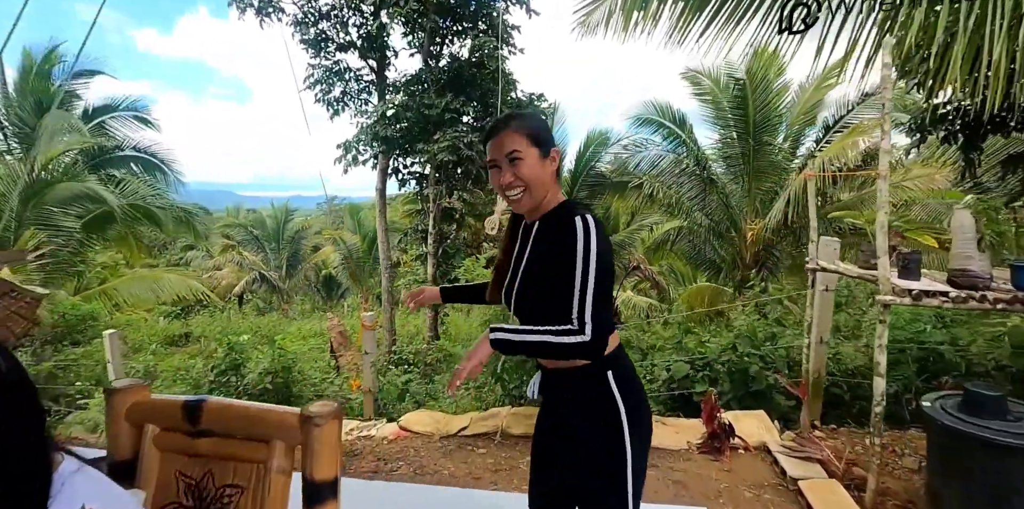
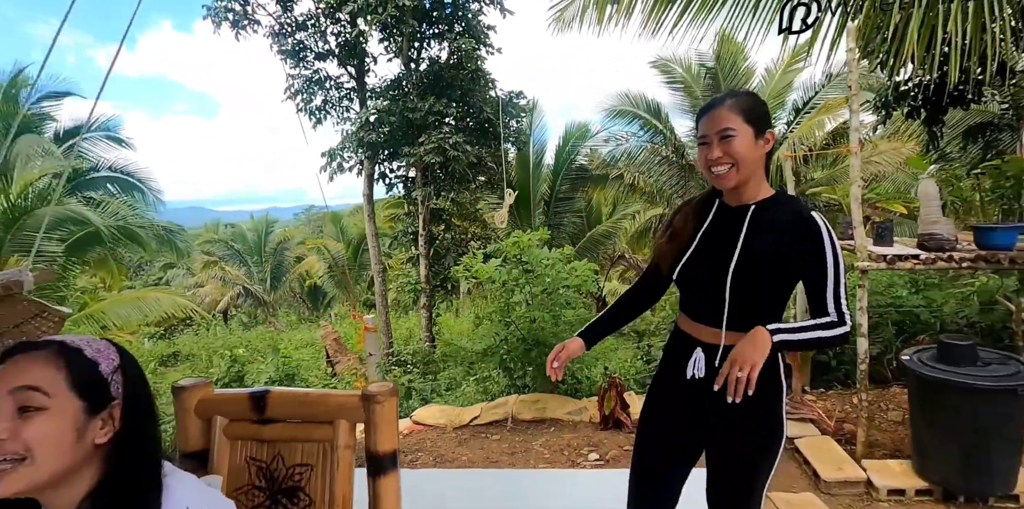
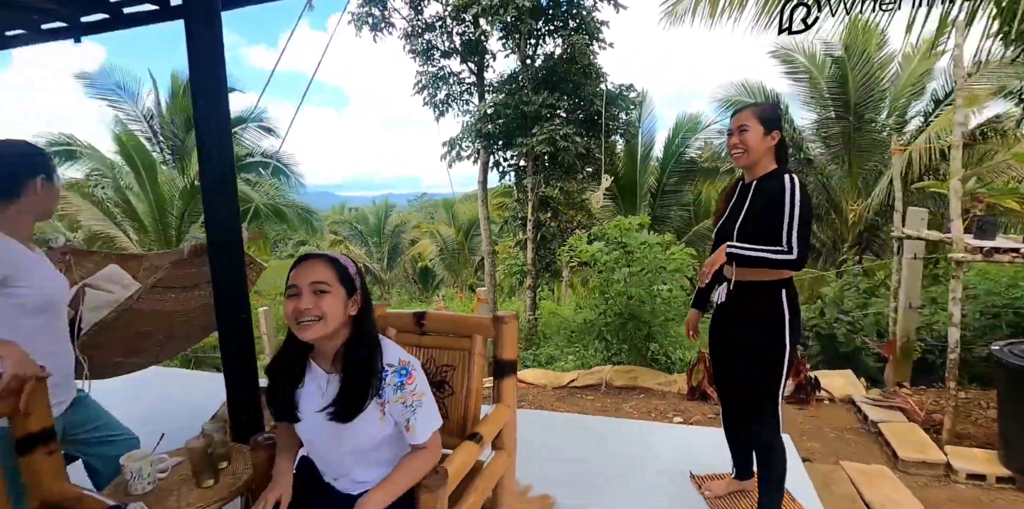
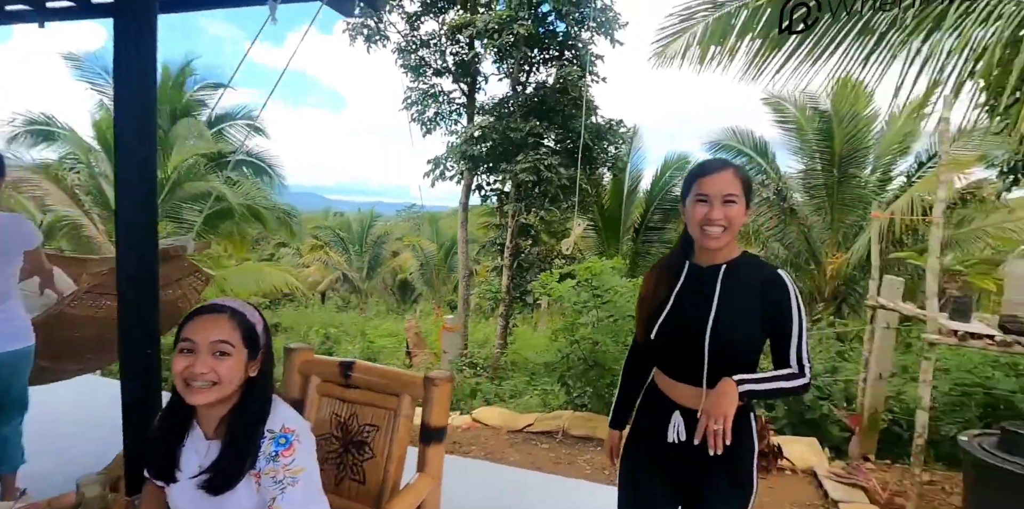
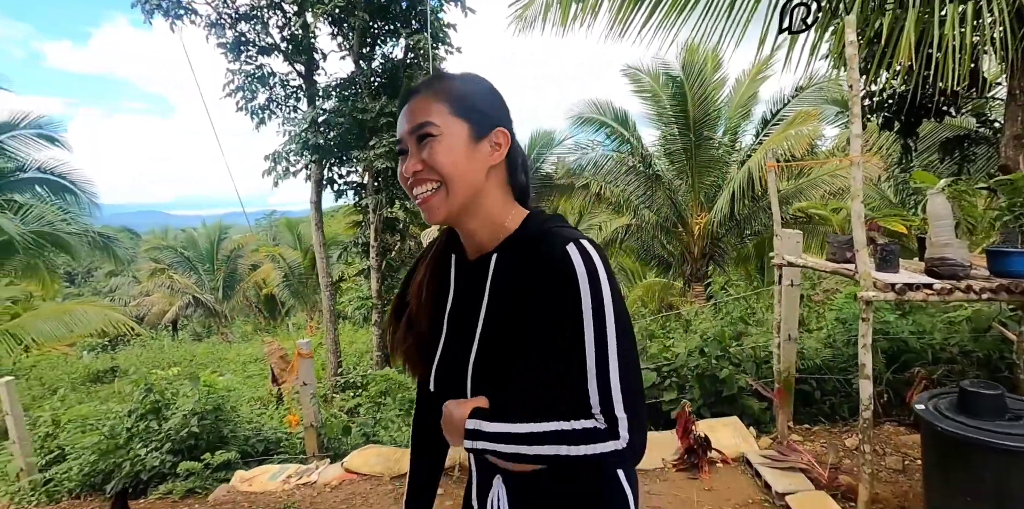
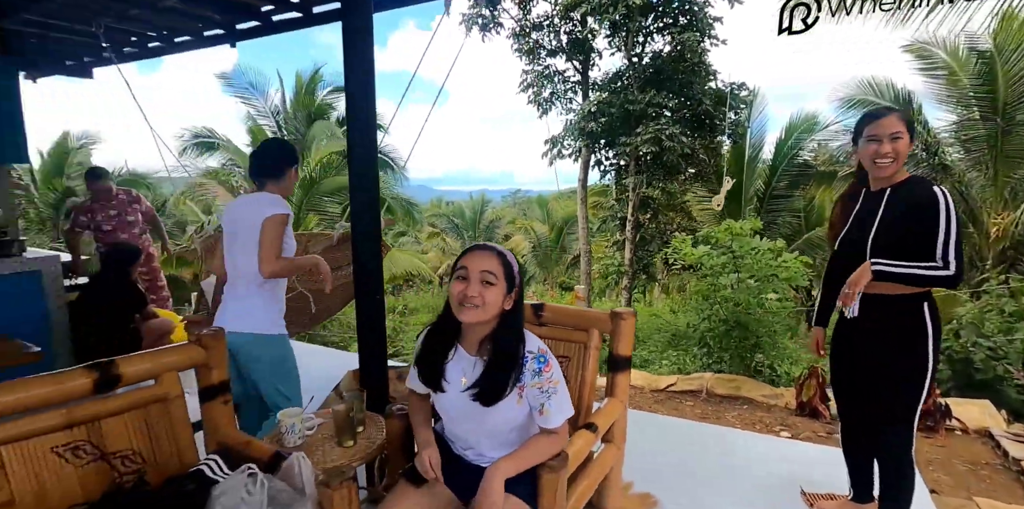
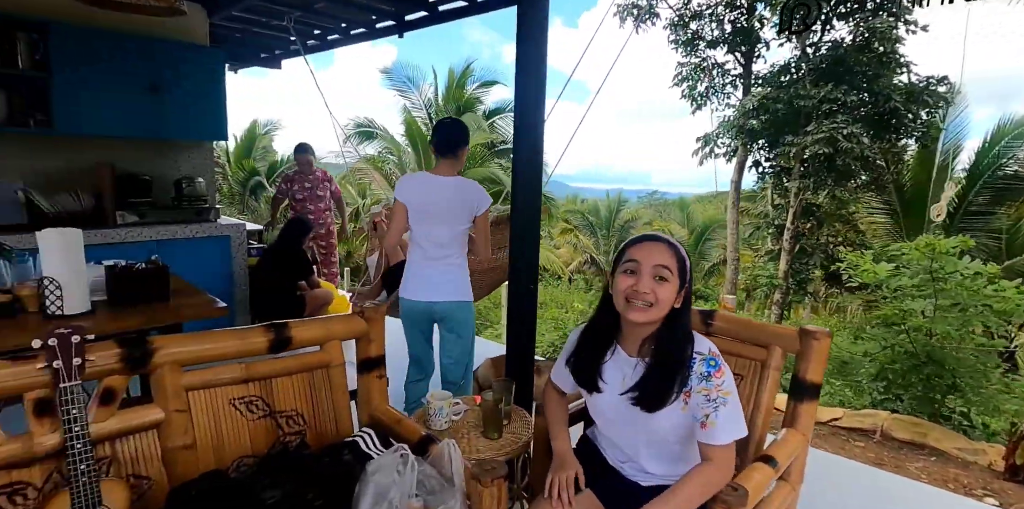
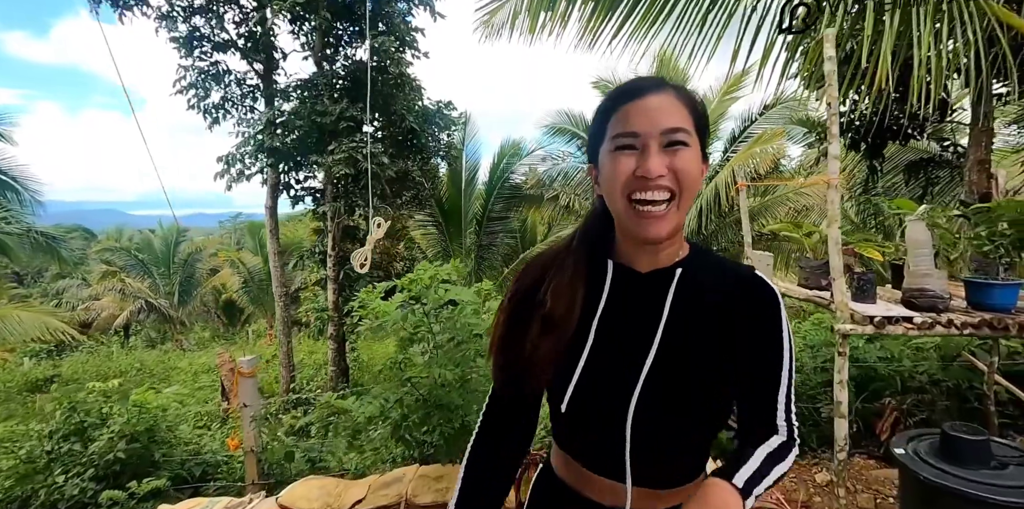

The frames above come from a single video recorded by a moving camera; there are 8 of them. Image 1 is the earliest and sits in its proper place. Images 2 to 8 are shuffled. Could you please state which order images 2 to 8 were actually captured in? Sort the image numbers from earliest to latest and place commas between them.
8, 5, 2, 3, 6, 7, 4
